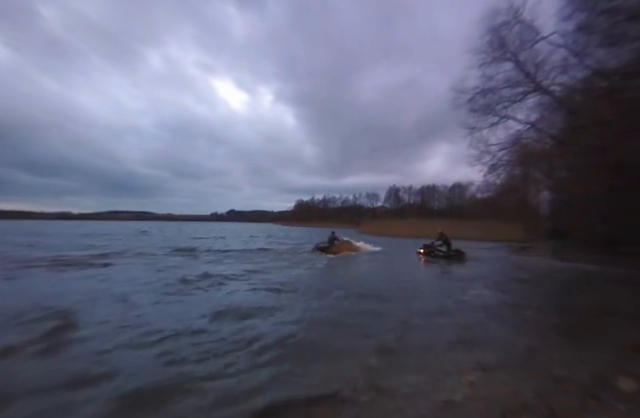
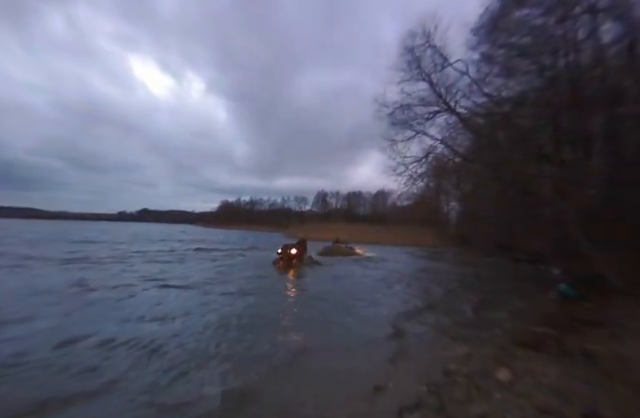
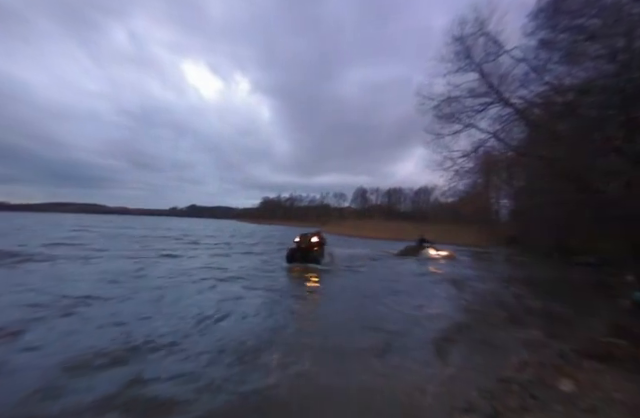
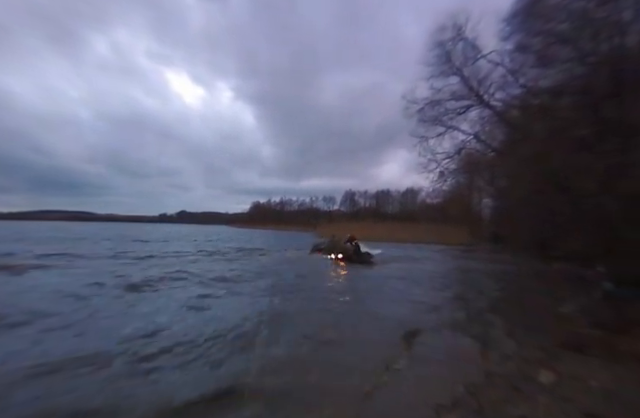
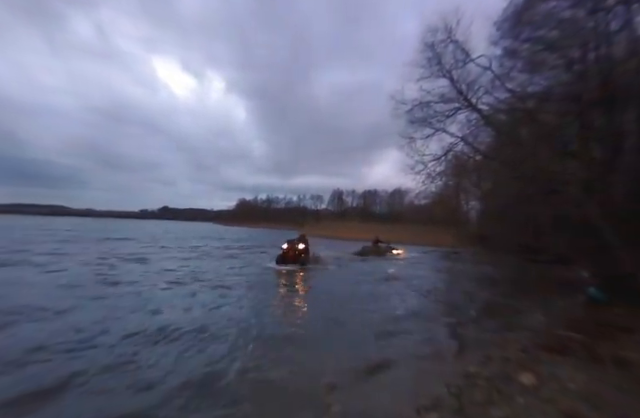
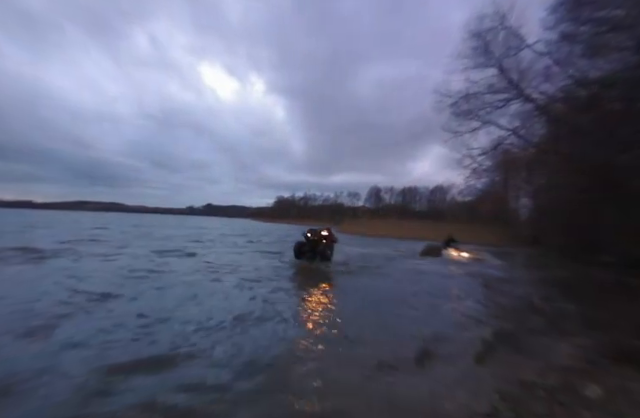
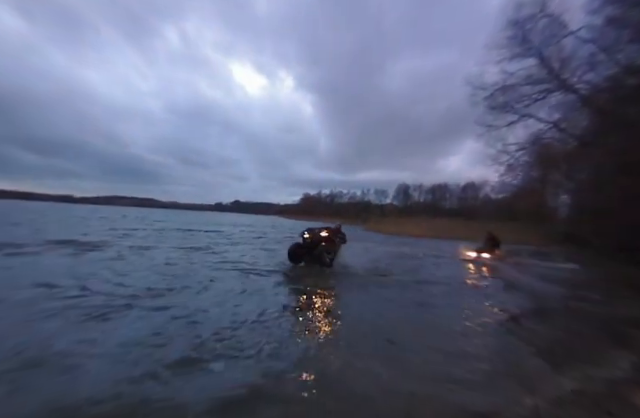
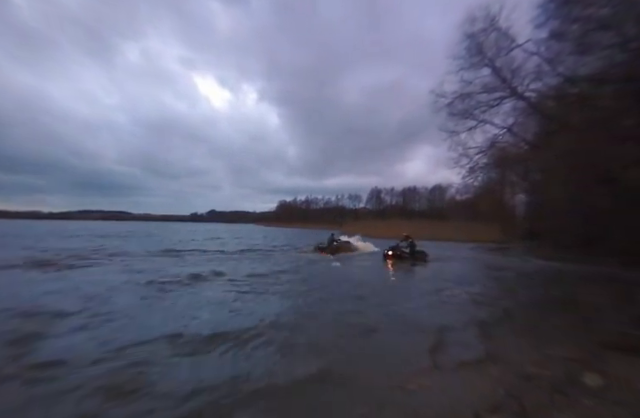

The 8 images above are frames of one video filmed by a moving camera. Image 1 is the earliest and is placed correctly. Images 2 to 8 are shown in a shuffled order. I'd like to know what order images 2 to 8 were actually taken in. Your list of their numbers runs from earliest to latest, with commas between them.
8, 4, 2, 5, 3, 6, 7
